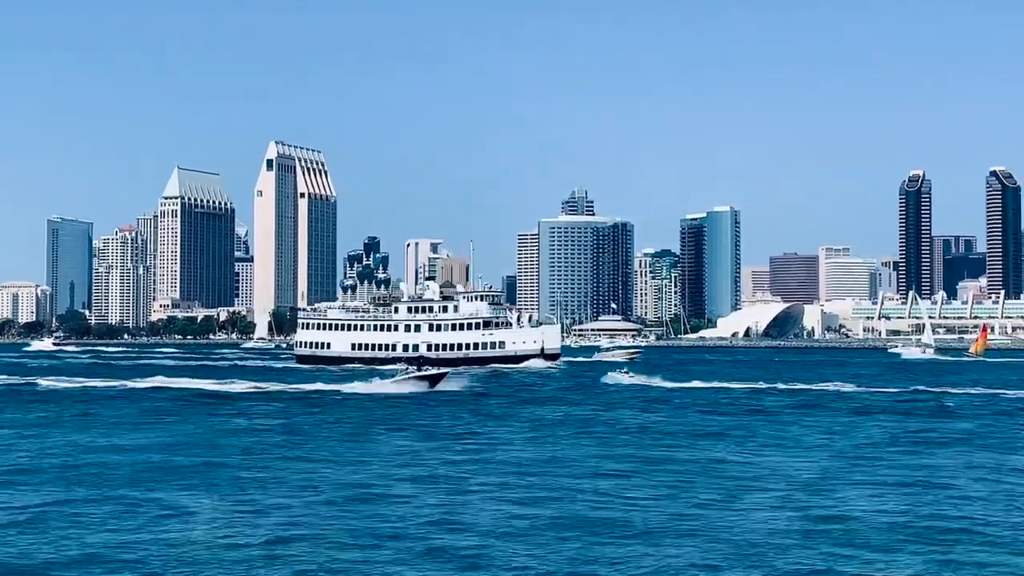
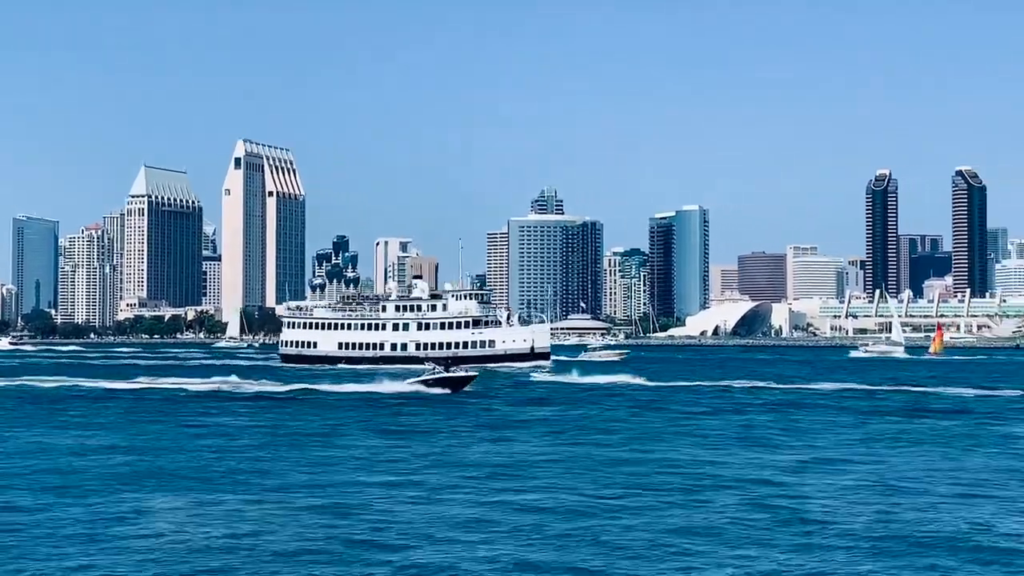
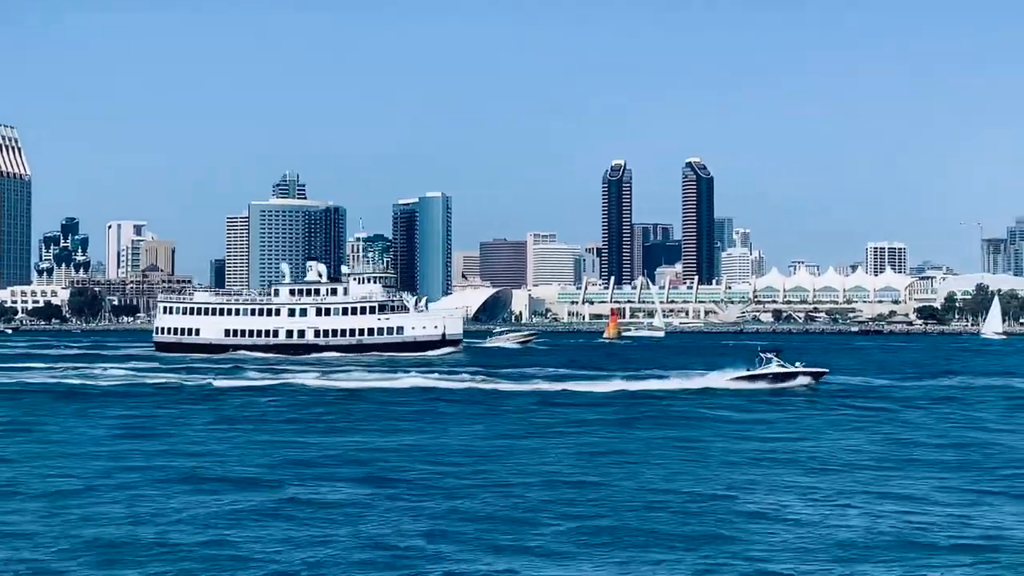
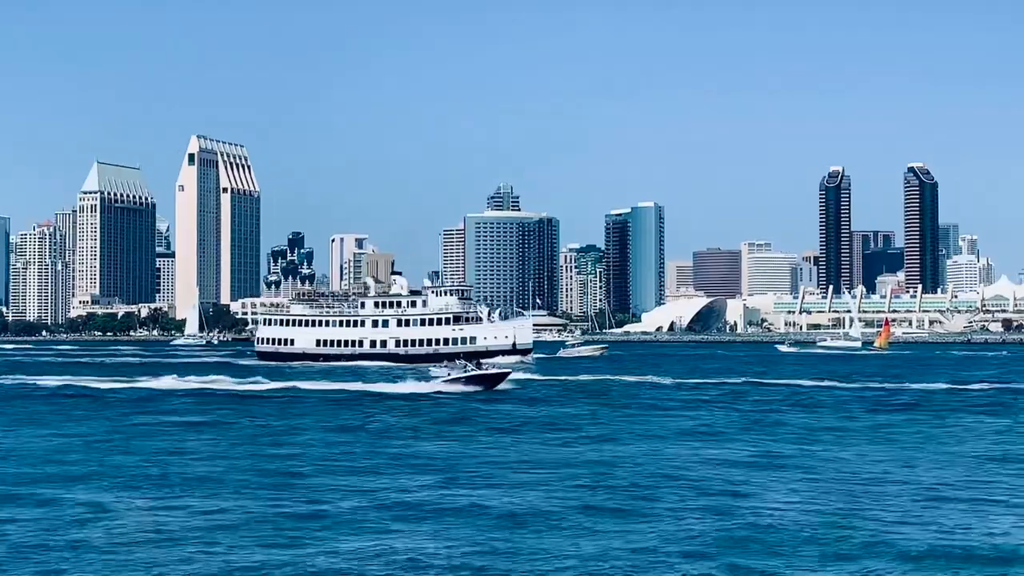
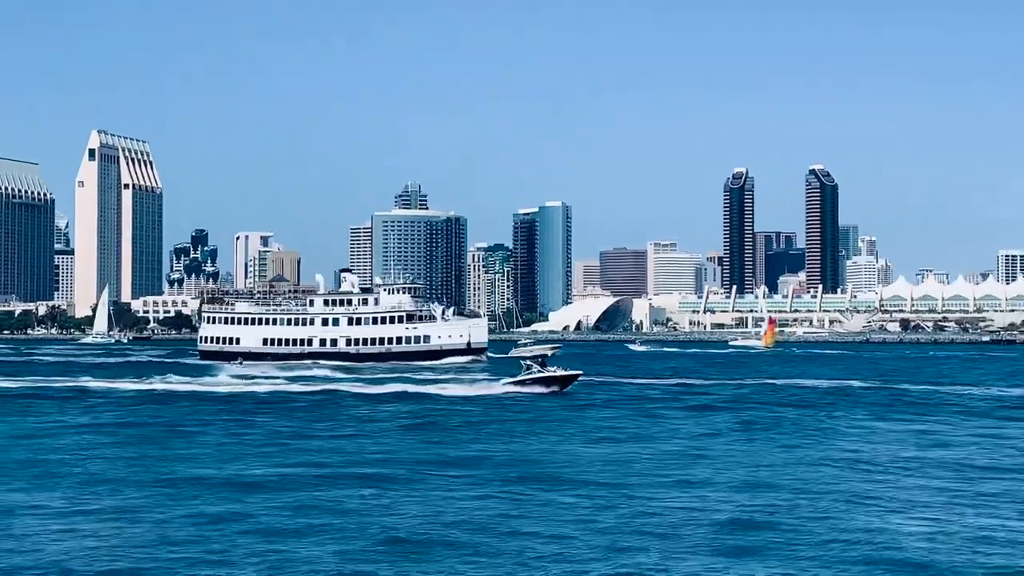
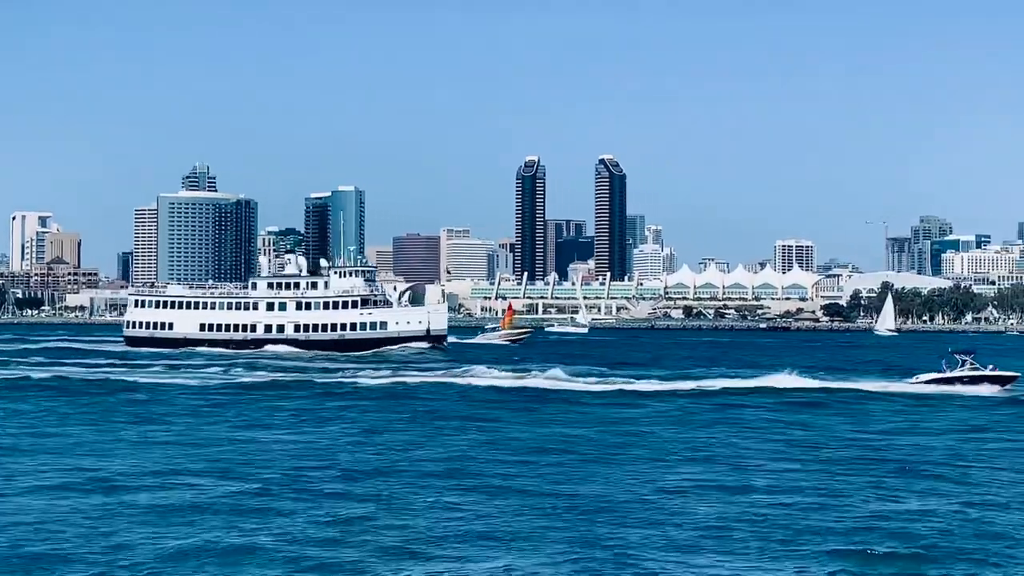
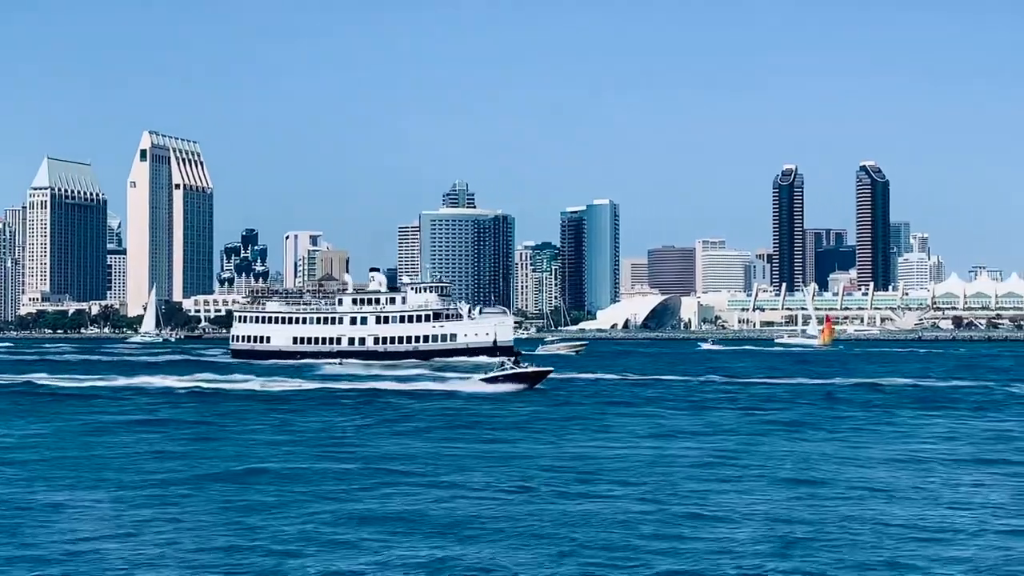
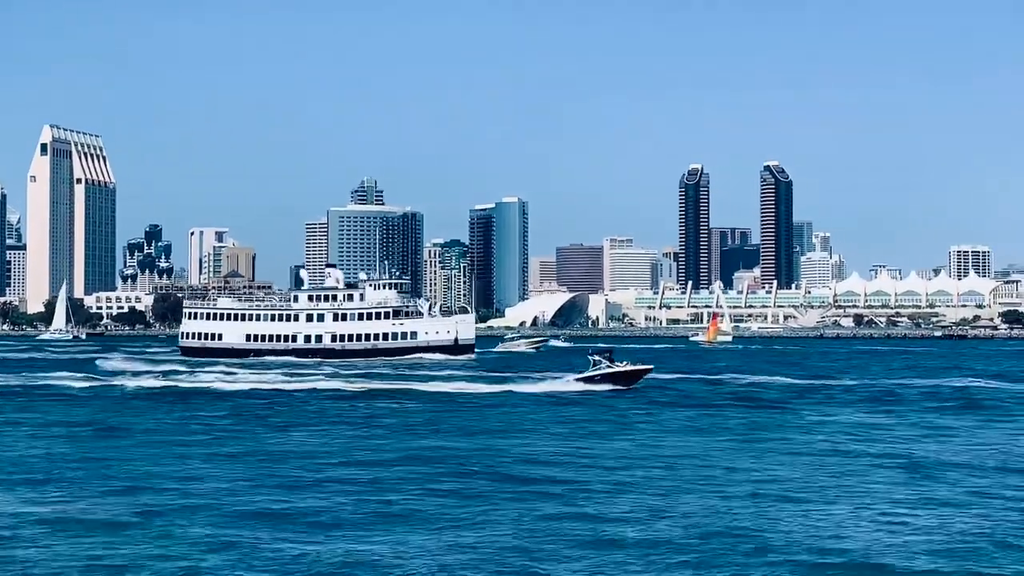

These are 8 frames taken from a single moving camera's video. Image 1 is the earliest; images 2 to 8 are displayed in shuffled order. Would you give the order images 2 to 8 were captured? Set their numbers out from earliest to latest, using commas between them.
2, 4, 7, 5, 8, 3, 6
